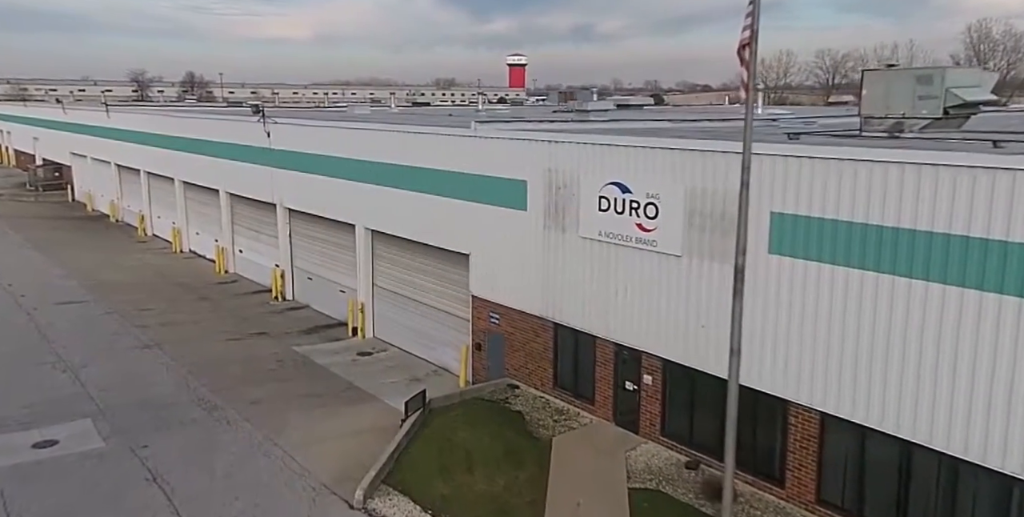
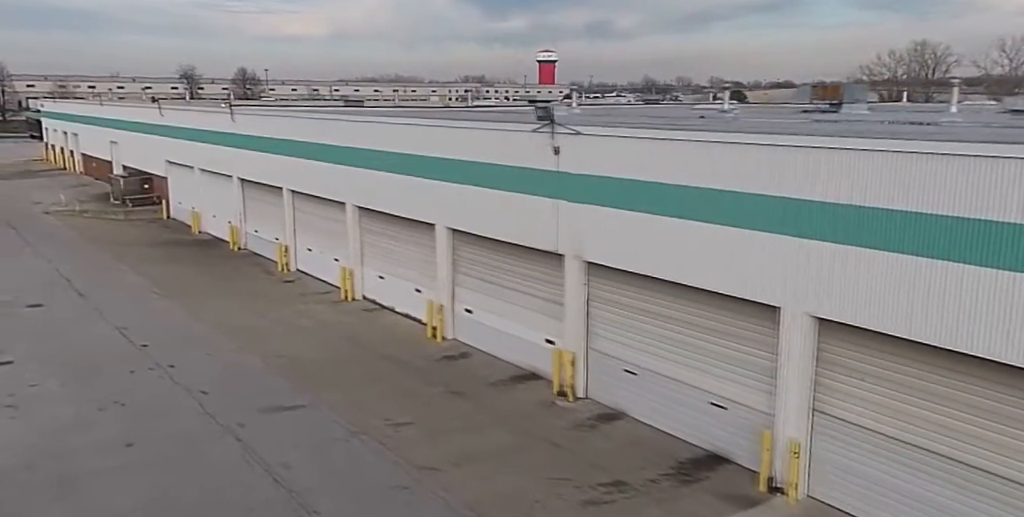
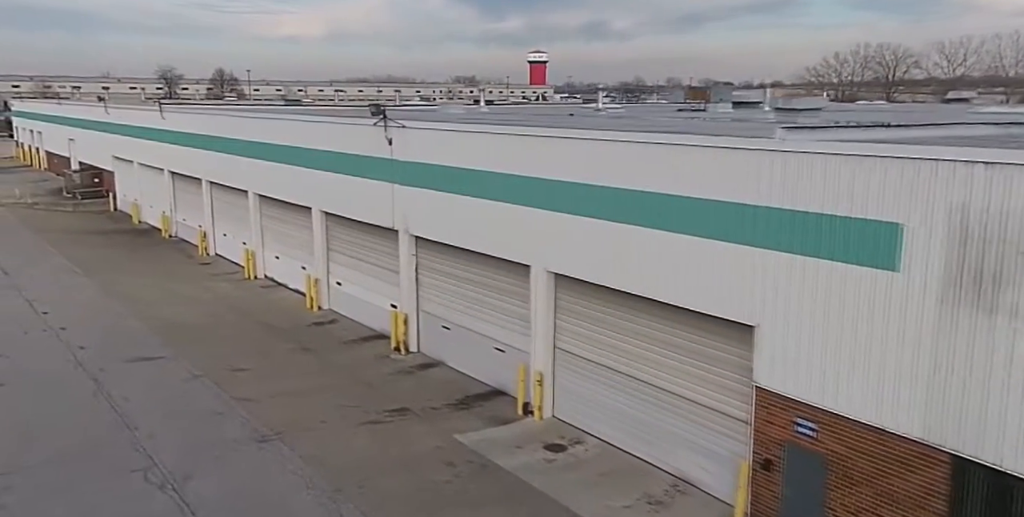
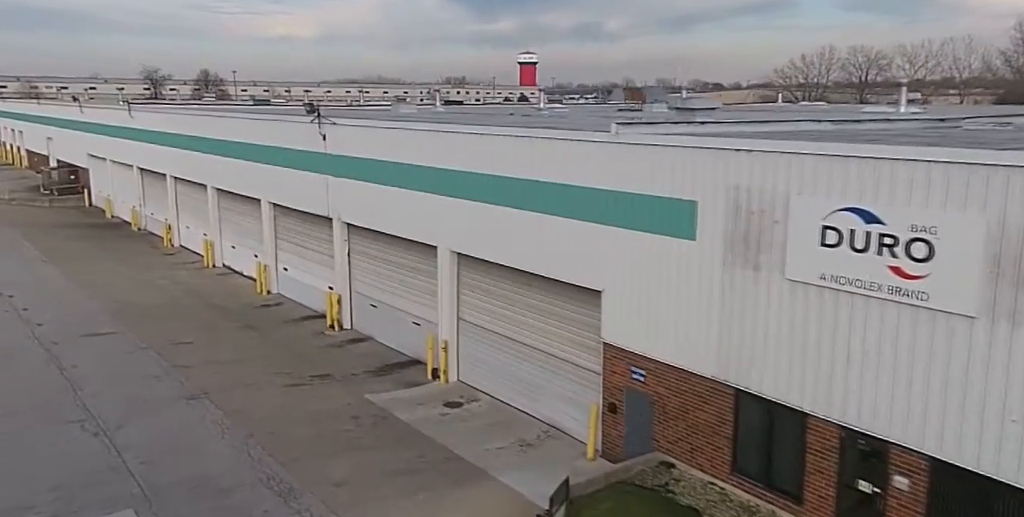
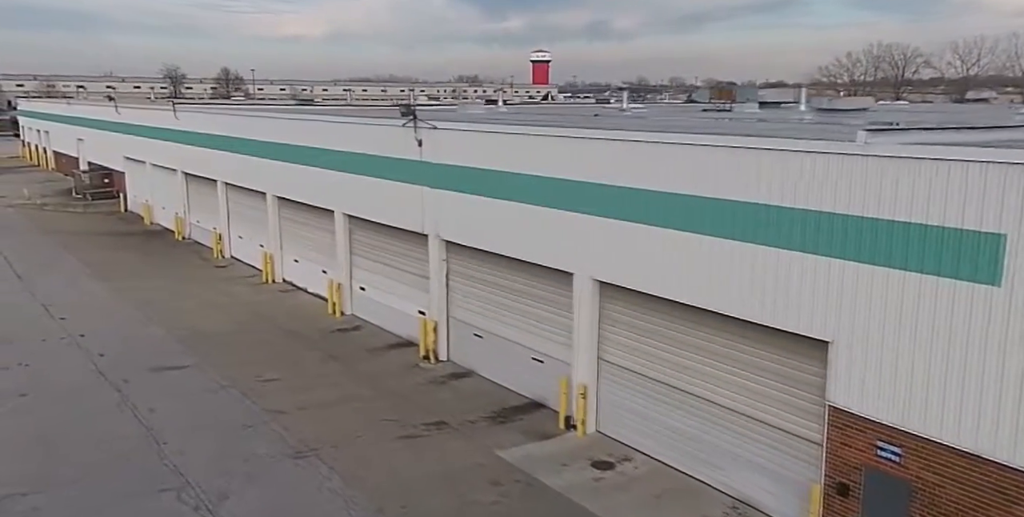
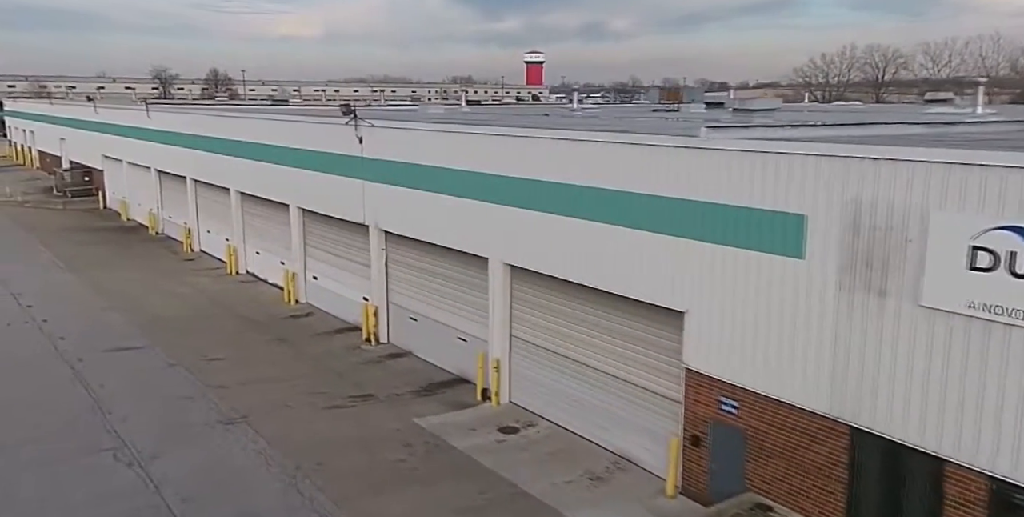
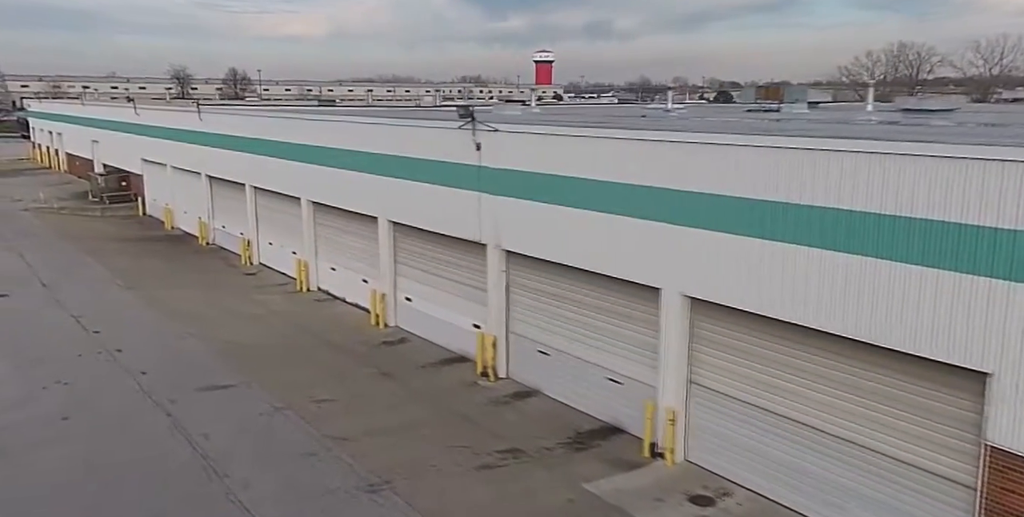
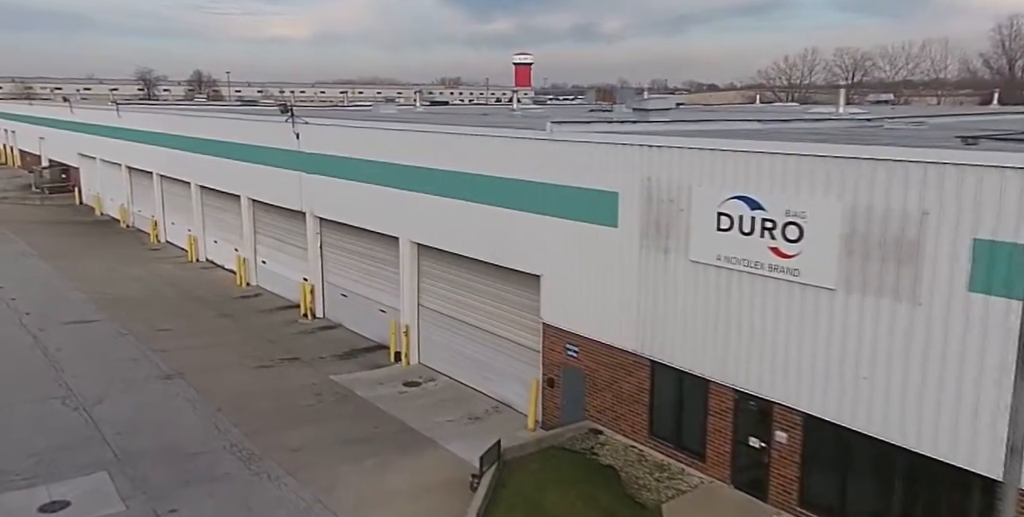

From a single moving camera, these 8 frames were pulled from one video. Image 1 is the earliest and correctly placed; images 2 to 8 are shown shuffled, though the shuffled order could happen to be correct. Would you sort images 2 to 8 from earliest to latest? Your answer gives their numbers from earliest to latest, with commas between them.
8, 4, 6, 3, 5, 7, 2
